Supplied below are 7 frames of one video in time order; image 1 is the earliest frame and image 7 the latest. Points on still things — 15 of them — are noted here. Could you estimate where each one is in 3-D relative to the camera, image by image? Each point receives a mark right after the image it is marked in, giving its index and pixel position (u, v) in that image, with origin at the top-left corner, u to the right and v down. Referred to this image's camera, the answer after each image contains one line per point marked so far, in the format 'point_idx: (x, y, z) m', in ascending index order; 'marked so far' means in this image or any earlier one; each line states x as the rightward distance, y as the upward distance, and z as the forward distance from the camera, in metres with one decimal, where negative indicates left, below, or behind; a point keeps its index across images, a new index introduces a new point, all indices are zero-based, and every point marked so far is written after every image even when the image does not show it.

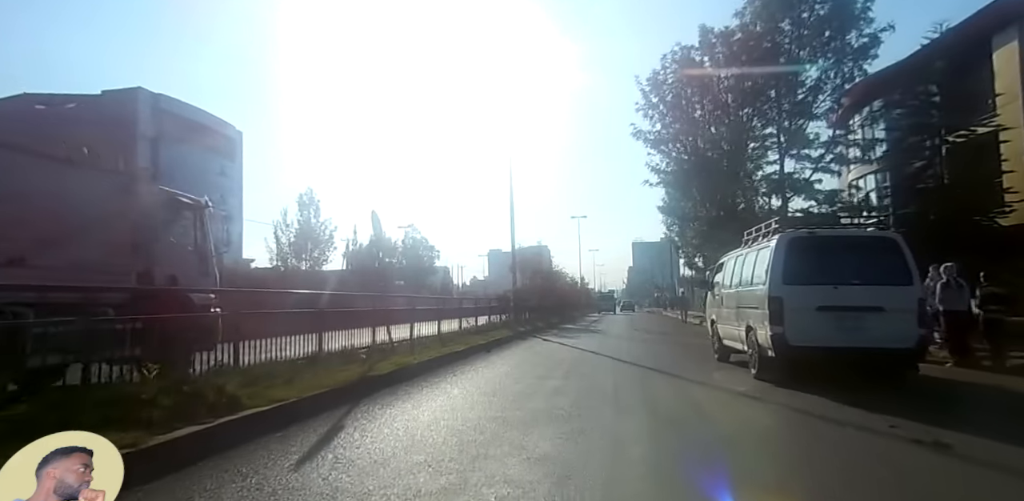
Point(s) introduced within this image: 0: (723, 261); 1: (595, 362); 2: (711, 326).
0: (+5.6, -0.2, +12.2) m
1: (+2.3, -3.0, +12.7) m
2: (+5.4, -2.0, +12.6) m
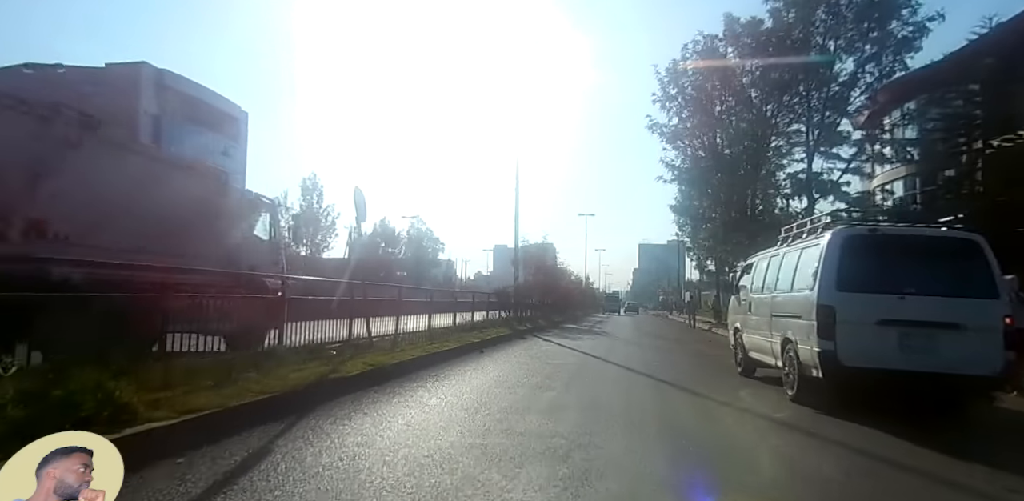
0: (+5.6, -0.2, +10.8) m
1: (+2.2, -2.8, +11.3) m
2: (+5.4, -2.0, +11.2) m
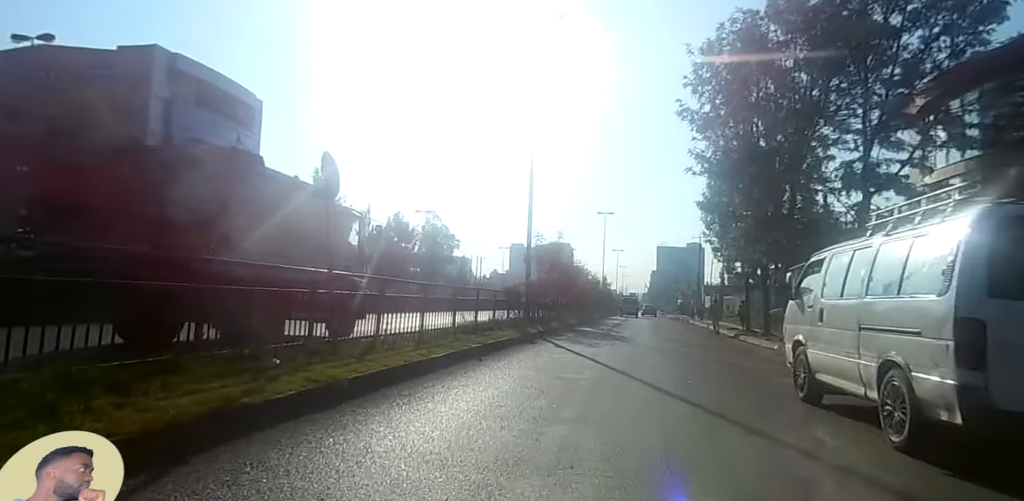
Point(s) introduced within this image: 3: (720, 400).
0: (+5.7, -0.1, +8.5) m
1: (+2.2, -2.7, +9.2) m
2: (+5.4, -1.9, +8.9) m
3: (+3.8, -2.7, +8.6) m
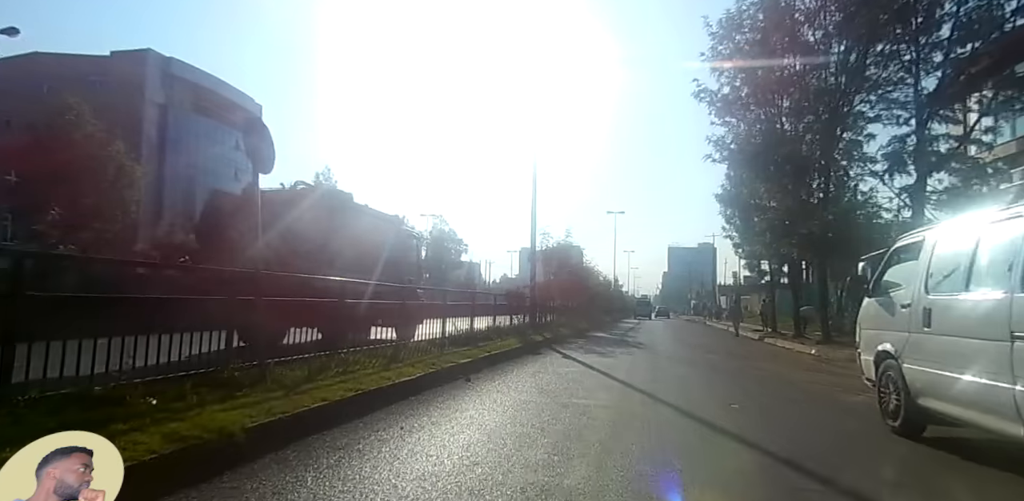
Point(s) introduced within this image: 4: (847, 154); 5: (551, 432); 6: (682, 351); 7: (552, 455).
0: (+5.5, +0.2, +6.3) m
1: (+2.1, -2.5, +7.0) m
2: (+5.3, -1.6, +6.7) m
3: (+3.6, -2.5, +6.4) m
4: (+13.3, +3.8, +18.2) m
5: (+0.5, -2.2, +5.7) m
6: (+6.8, -4.0, +18.6) m
7: (+0.4, -2.0, +4.5) m
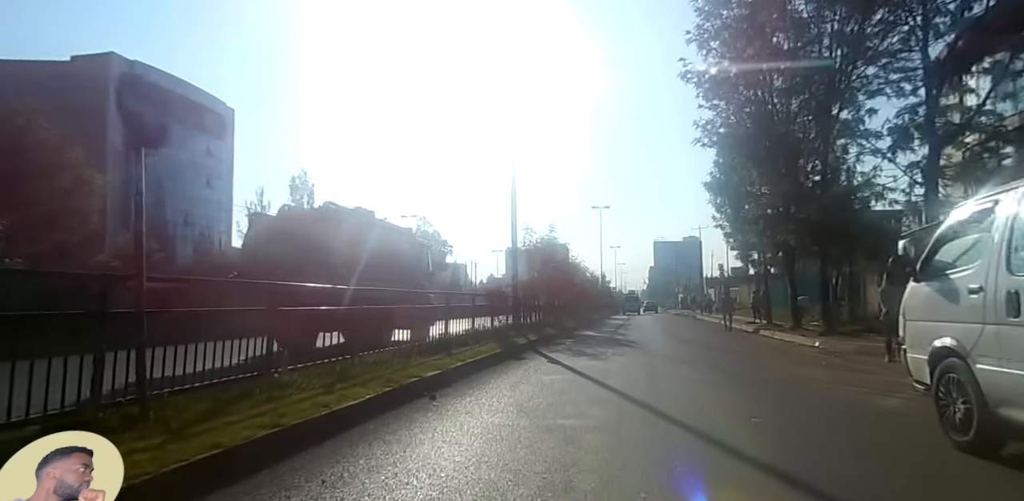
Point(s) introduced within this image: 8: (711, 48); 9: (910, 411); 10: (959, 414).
0: (+5.1, +0.5, +4.9) m
1: (+1.8, -2.2, +5.6) m
2: (+4.9, -1.3, +5.4) m
3: (+3.3, -2.2, +5.0) m
4: (+12.4, +4.4, +17.1) m
5: (+0.1, -2.0, +4.2) m
6: (+6.1, -3.6, +17.3) m
7: (+0.1, -1.9, +3.0) m
8: (+8.6, +8.8, +20.2) m
9: (+5.7, -2.4, +6.8) m
10: (+4.9, -1.8, +5.1) m
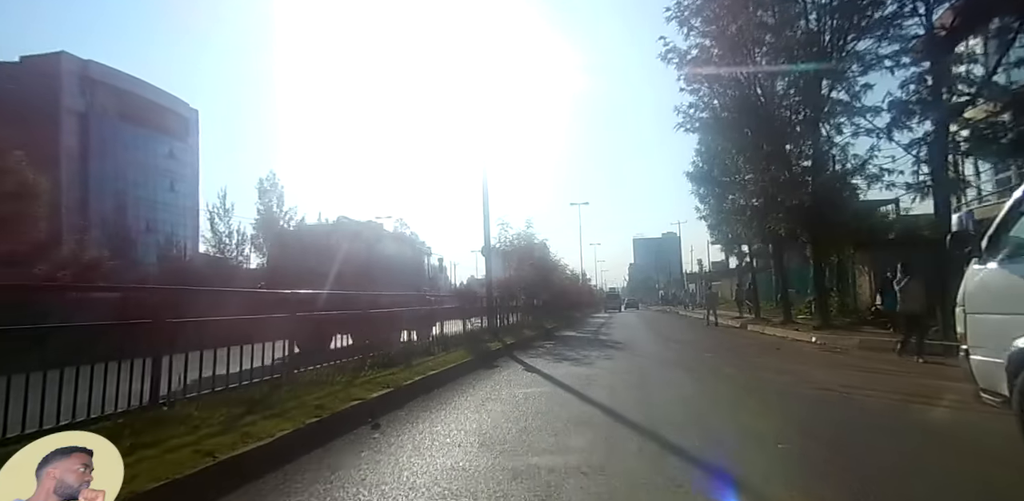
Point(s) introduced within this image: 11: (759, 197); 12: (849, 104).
0: (+4.6, +0.8, +3.7) m
1: (+1.4, -2.0, +4.2) m
2: (+4.5, -1.0, +4.1) m
3: (+2.9, -2.0, +3.6) m
4: (+11.3, +4.8, +16.1) m
5: (-0.2, -1.9, +2.7) m
6: (+5.3, -3.4, +16.0) m
7: (-0.2, -1.7, +1.5) m
8: (+7.4, +9.1, +19.0) m
9: (+5.3, -2.1, +5.5) m
10: (+4.5, -1.5, +3.8) m
11: (+10.2, +2.3, +19.5) m
12: (+11.7, +5.1, +16.1) m
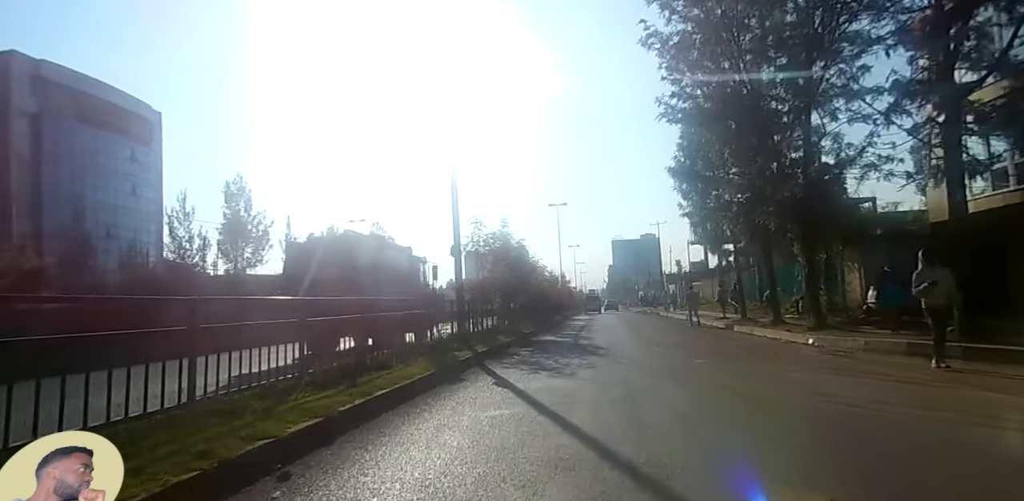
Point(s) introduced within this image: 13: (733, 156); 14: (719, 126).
0: (+4.2, +1.0, +2.4) m
1: (+1.0, -1.9, +2.8) m
2: (+4.1, -0.8, +2.8) m
3: (+2.6, -1.8, +2.3) m
4: (+10.4, +5.0, +15.1) m
5: (-0.5, -1.7, +1.2) m
6: (+4.4, -3.3, +14.8) m
7: (-0.5, -1.6, +0.1) m
8: (+6.2, +9.2, +18.0) m
9: (+4.9, -1.9, +4.3) m
10: (+4.2, -1.3, +2.6) m
11: (+9.2, +2.4, +18.4) m
12: (+10.7, +5.3, +15.2) m
13: (+8.6, +3.7, +18.1) m
14: (+7.9, +4.9, +17.9) m
